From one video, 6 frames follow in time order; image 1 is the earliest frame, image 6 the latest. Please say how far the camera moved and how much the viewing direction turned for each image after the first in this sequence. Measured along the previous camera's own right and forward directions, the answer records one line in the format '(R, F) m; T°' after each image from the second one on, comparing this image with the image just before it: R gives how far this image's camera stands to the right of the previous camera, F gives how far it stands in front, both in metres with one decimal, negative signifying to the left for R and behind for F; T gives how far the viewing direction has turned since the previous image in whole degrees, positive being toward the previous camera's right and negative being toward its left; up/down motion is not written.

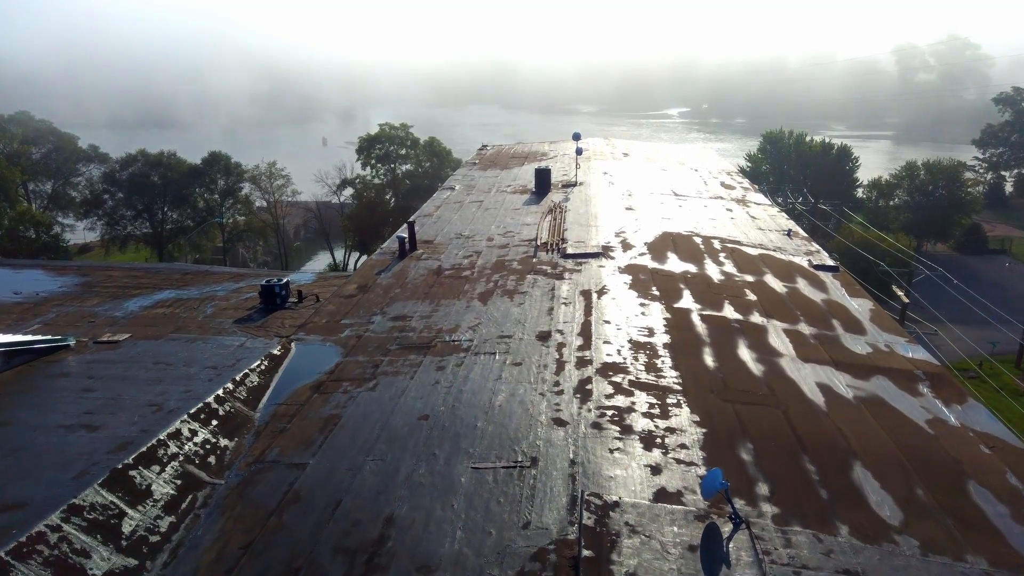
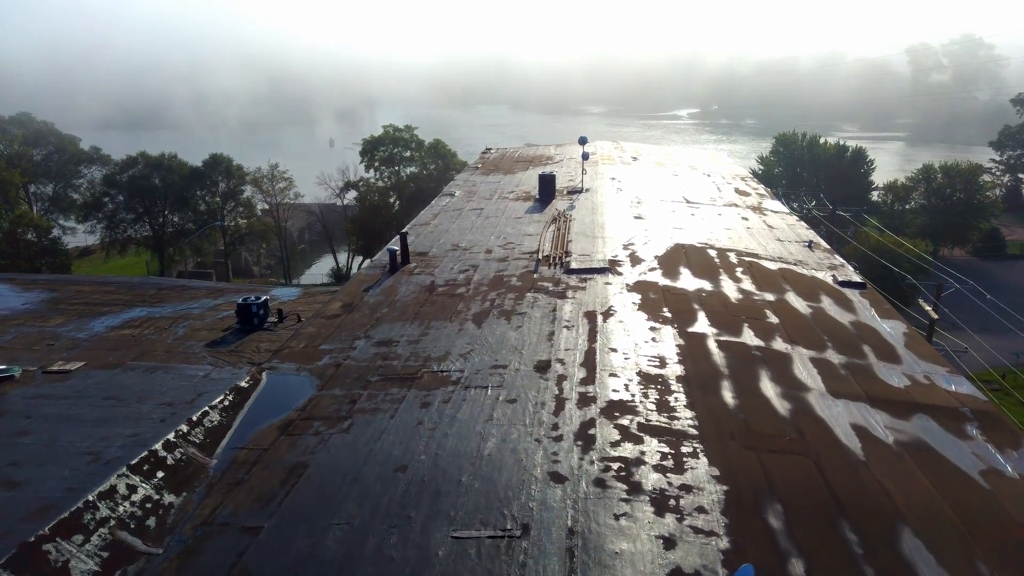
(+0.1, +1.0) m; -1°
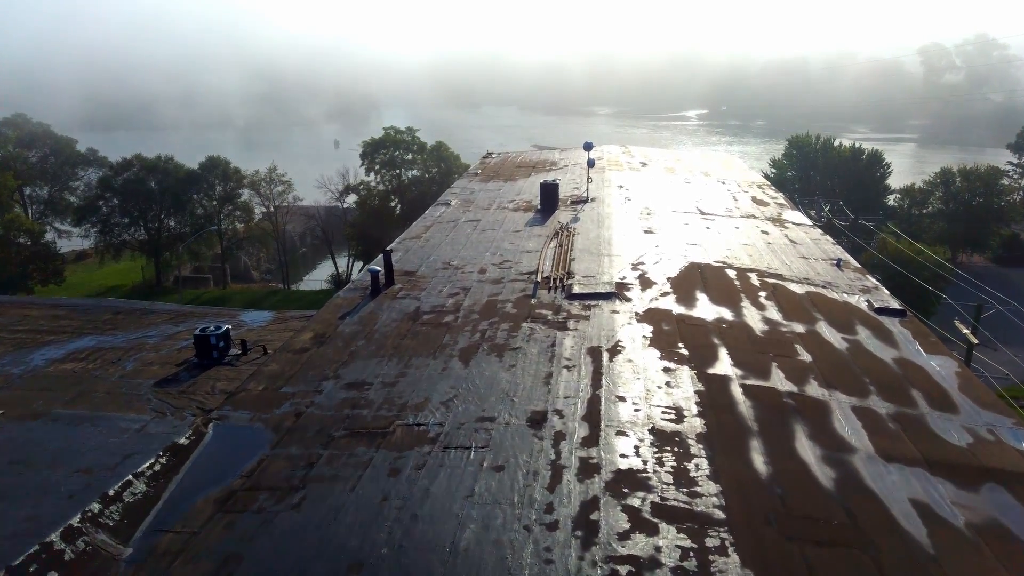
(+0.2, +1.3) m; -1°
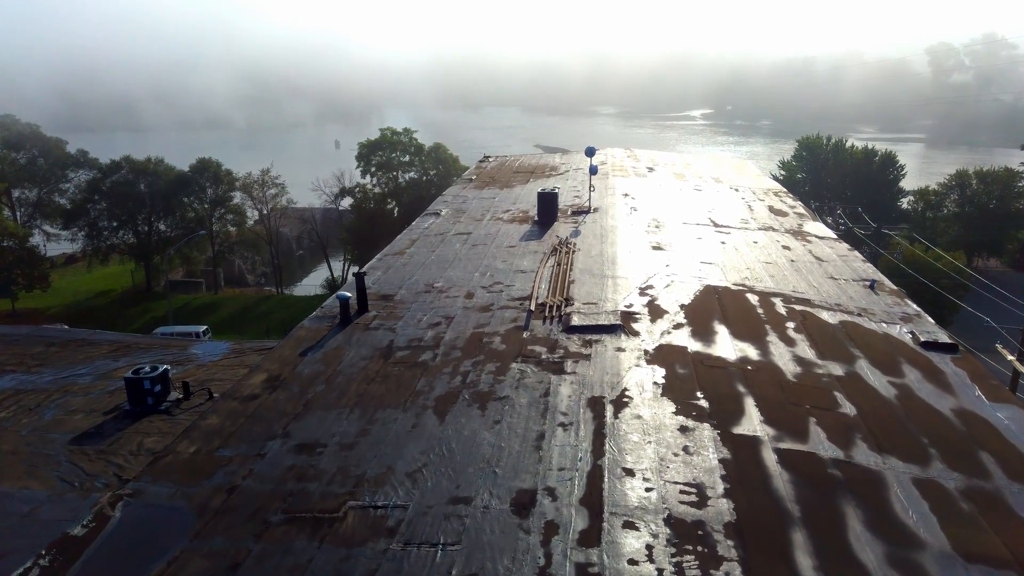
(+0.2, +1.5) m; 0°
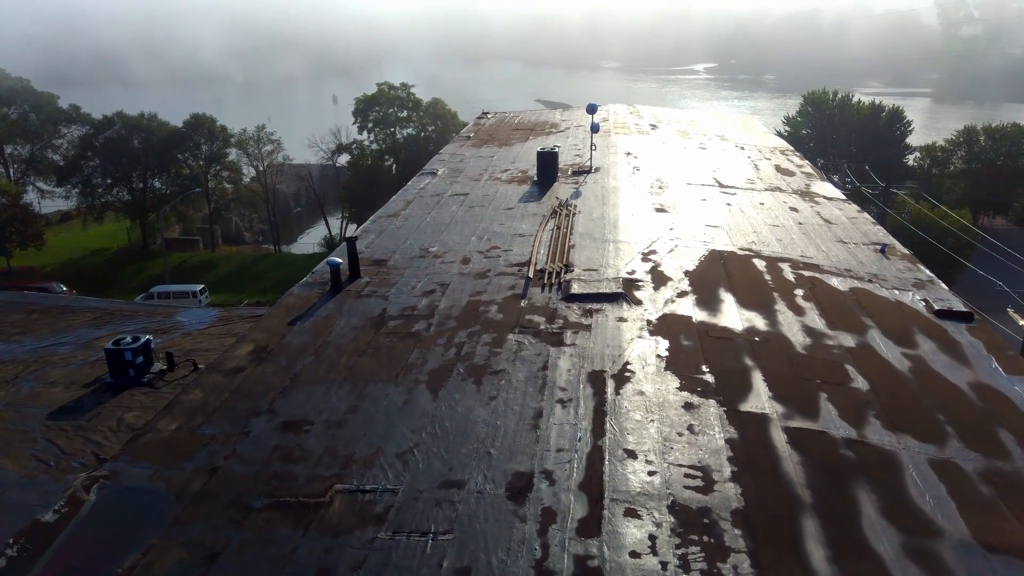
(0.0, +0.4) m; 0°
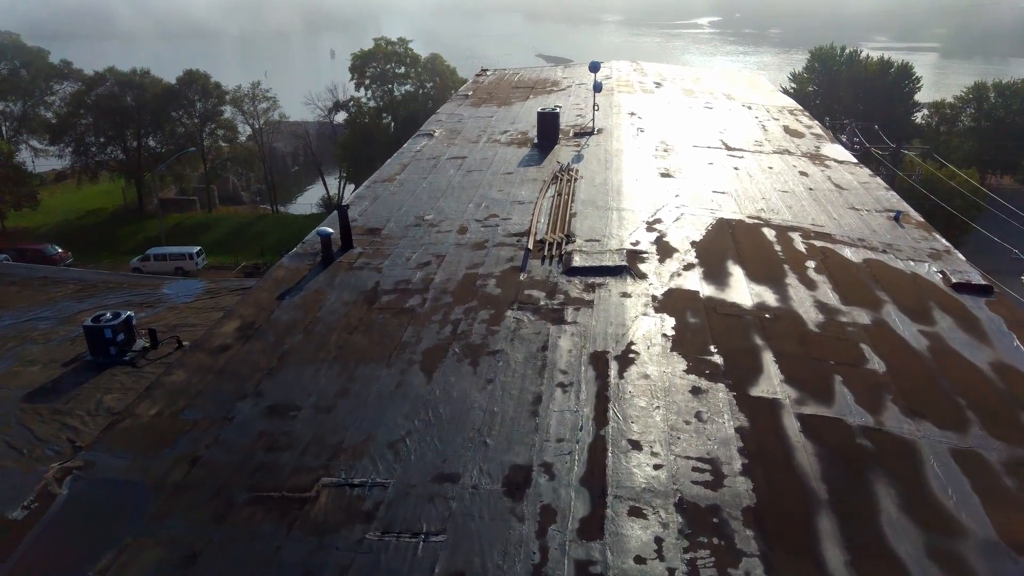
(0.0, +0.4) m; 0°
